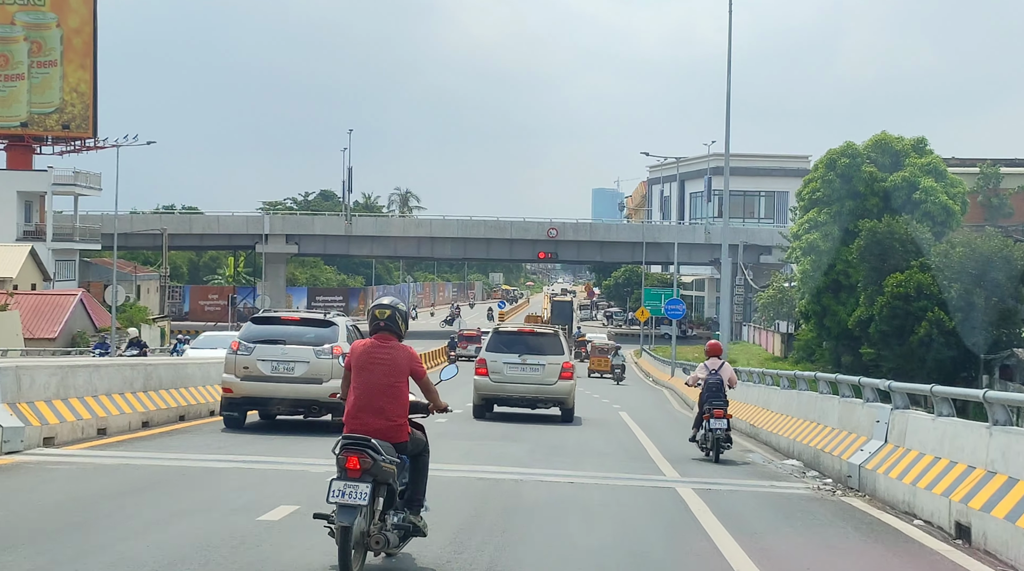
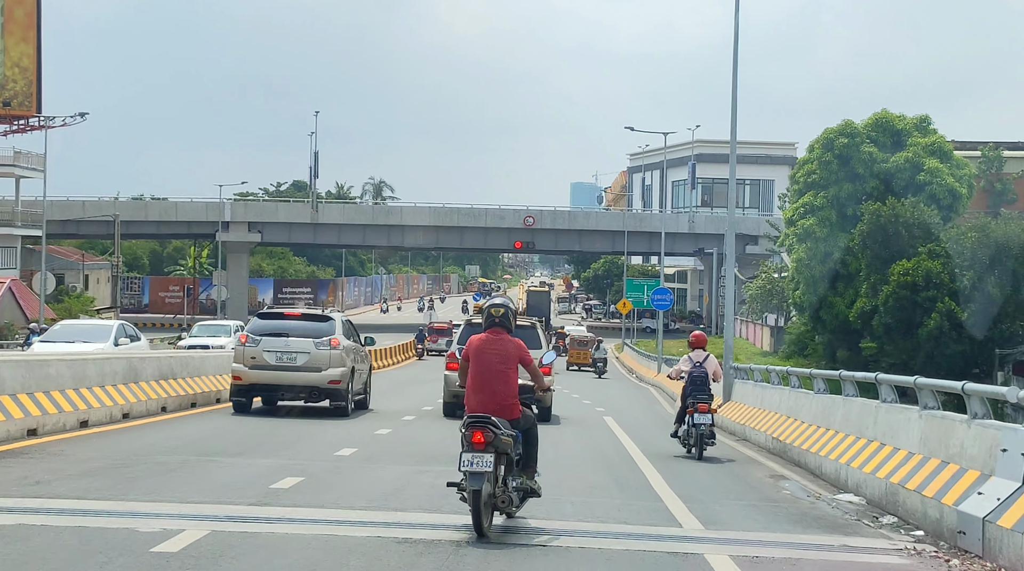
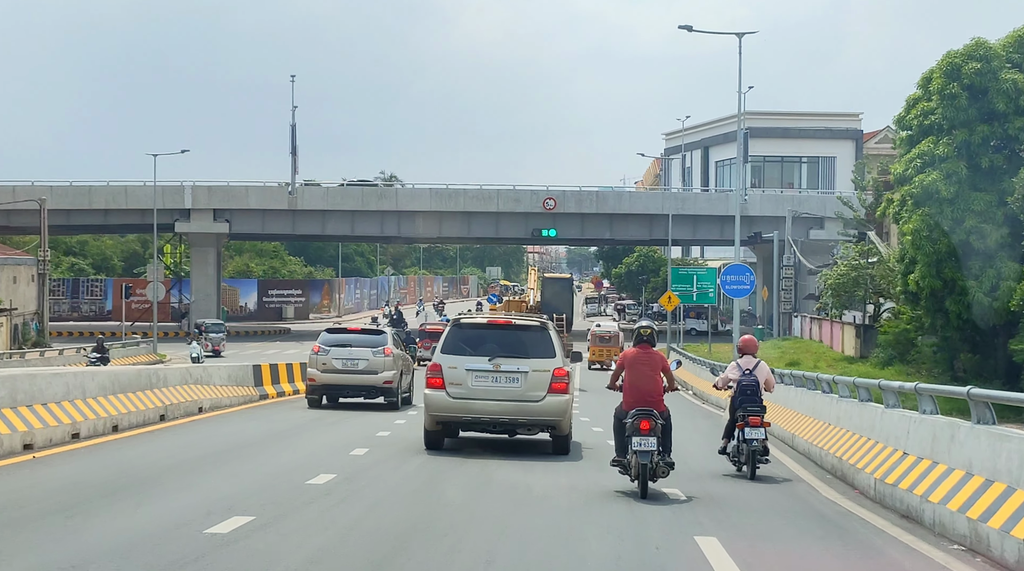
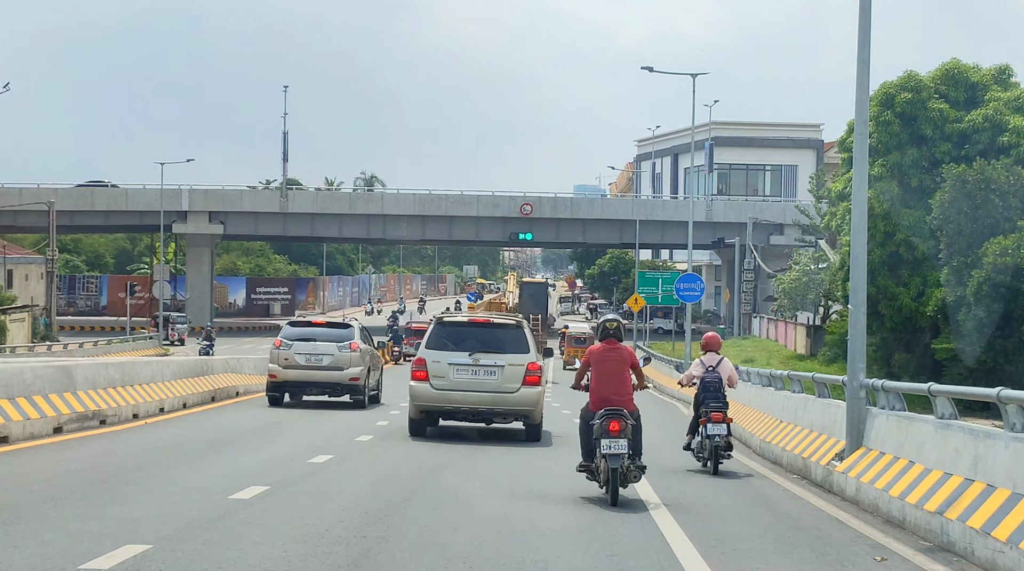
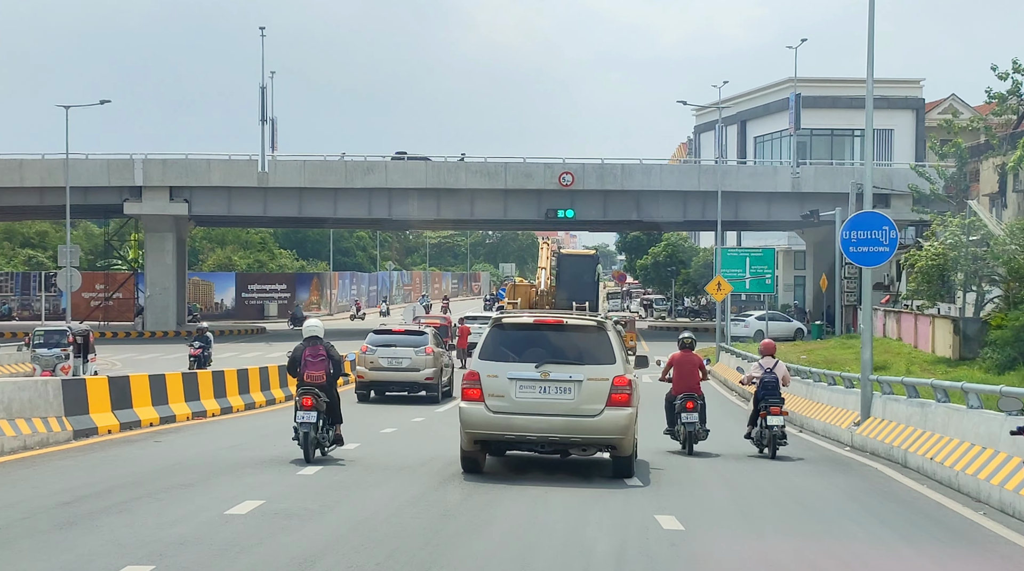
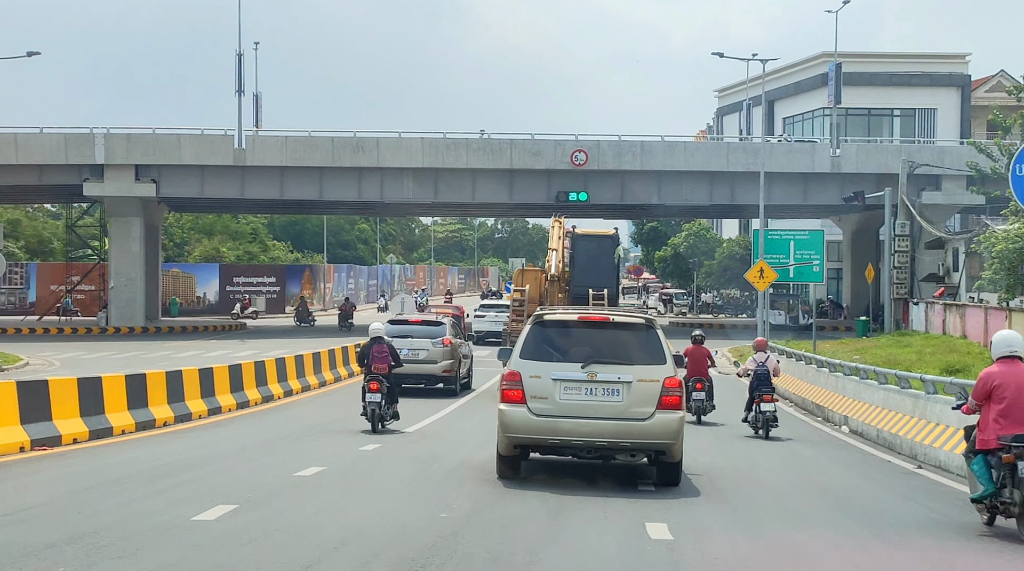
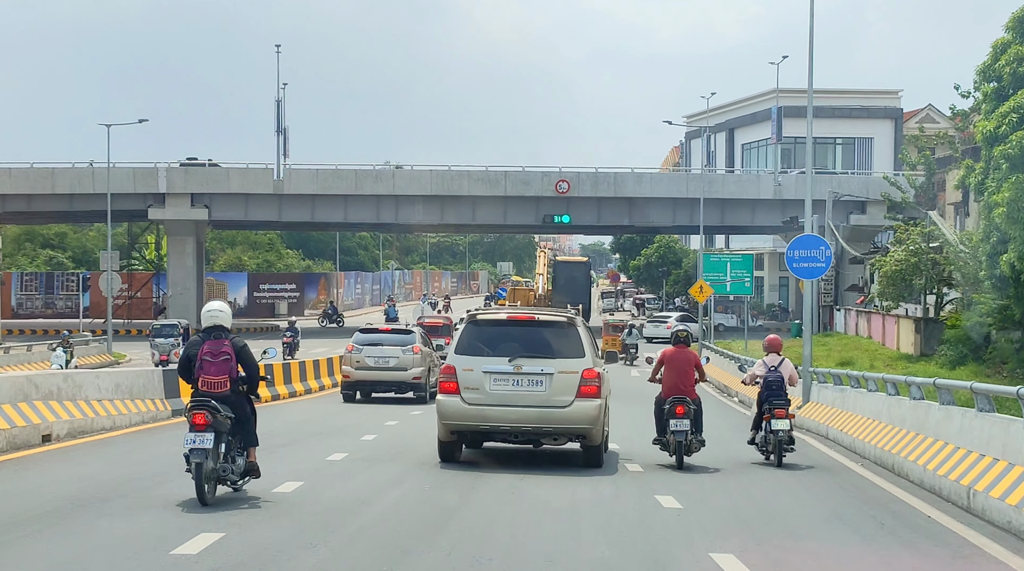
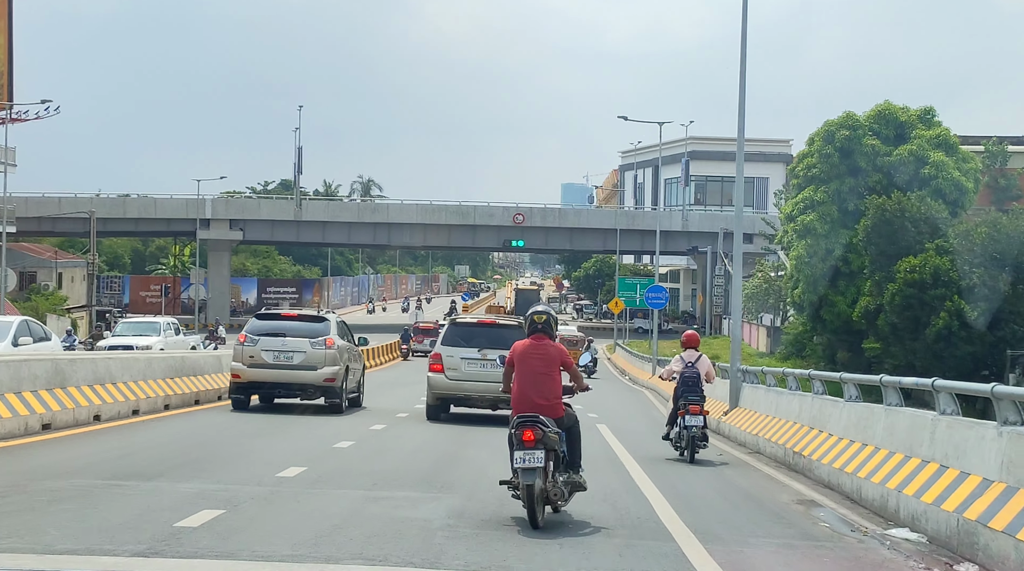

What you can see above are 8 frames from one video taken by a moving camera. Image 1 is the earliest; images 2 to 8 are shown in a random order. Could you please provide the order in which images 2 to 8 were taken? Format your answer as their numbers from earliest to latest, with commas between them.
2, 8, 4, 3, 7, 5, 6
